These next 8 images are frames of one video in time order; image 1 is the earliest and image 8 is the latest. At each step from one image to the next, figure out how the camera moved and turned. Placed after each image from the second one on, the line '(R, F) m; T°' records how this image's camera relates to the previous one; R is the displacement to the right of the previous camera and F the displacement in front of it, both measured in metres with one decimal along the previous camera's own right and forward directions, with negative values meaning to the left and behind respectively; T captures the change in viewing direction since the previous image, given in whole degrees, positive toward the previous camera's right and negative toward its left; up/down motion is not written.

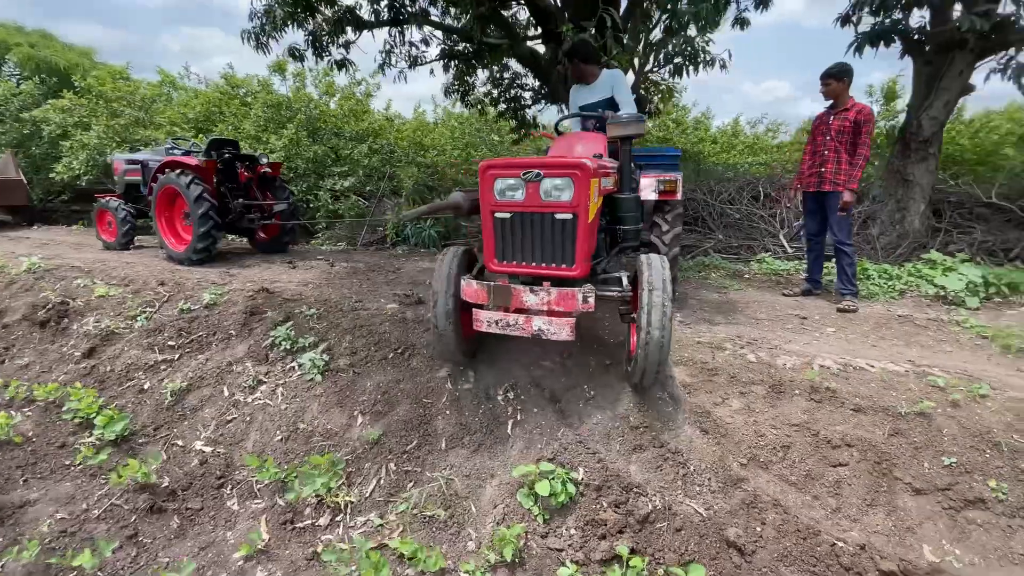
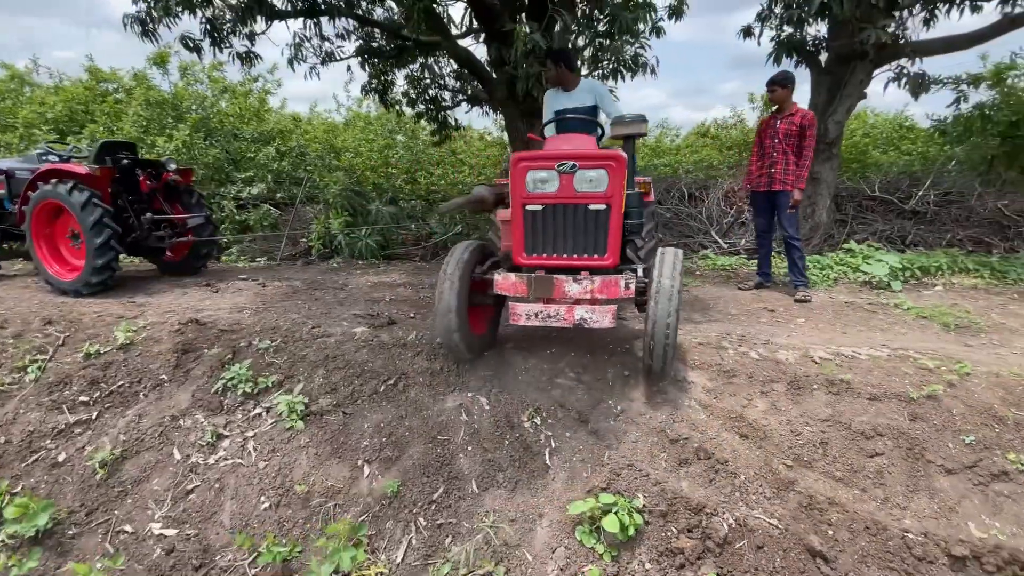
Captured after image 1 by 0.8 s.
(-0.6, +0.3) m; +11°
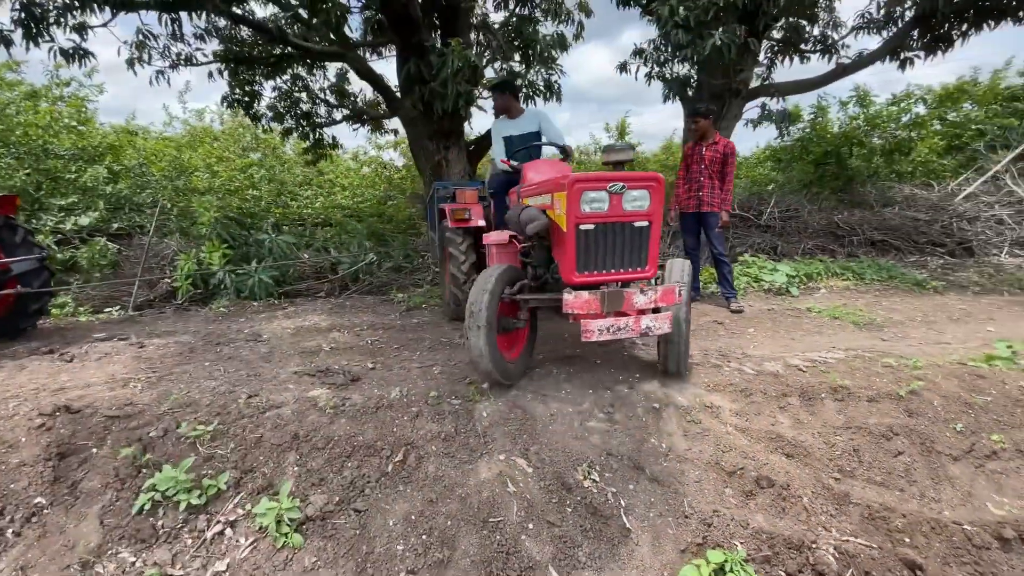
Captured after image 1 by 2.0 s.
(-0.8, +0.5) m; +17°
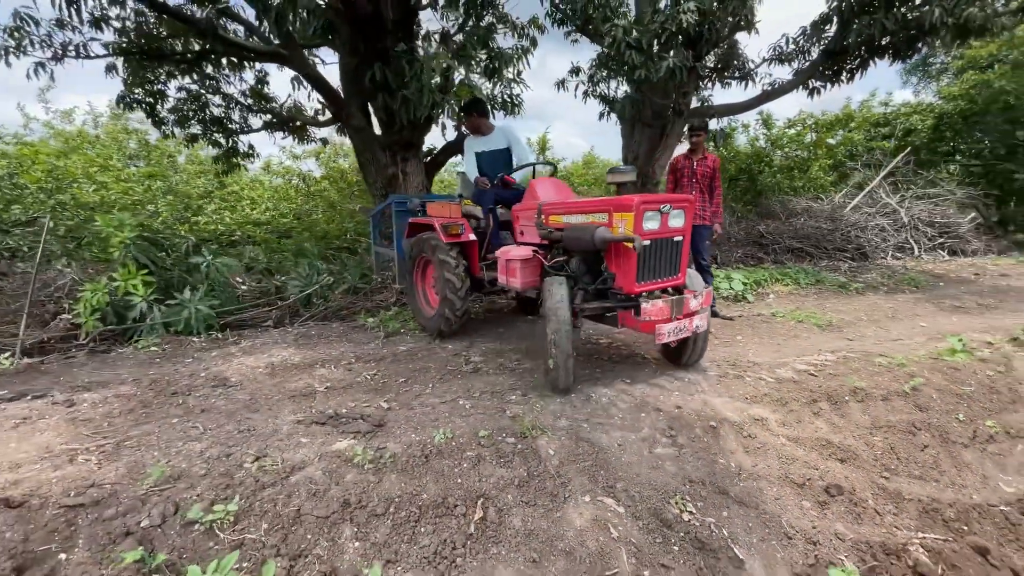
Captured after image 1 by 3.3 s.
(-0.8, +0.3) m; +11°
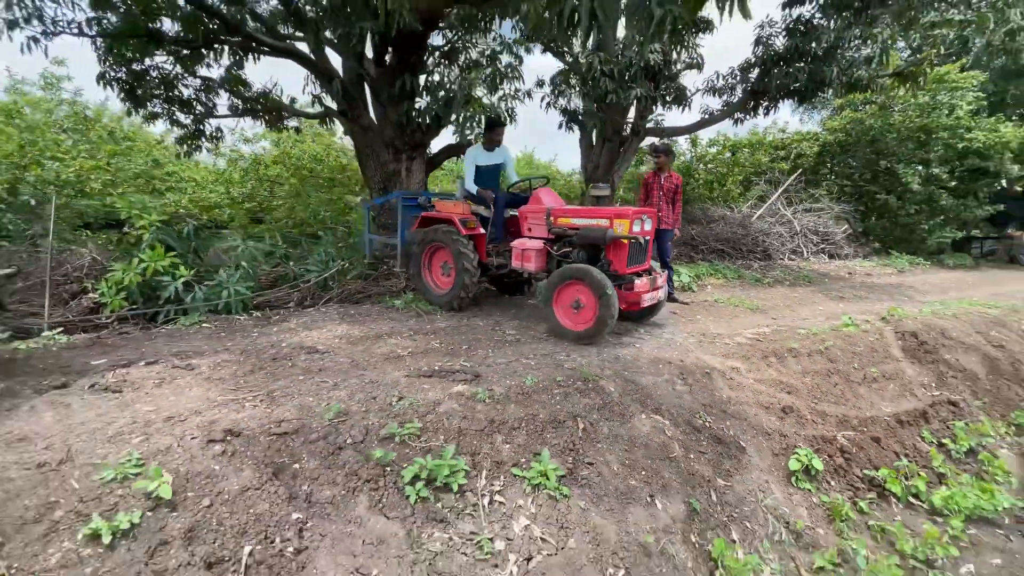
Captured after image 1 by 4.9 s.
(-1.1, -0.8) m; +10°
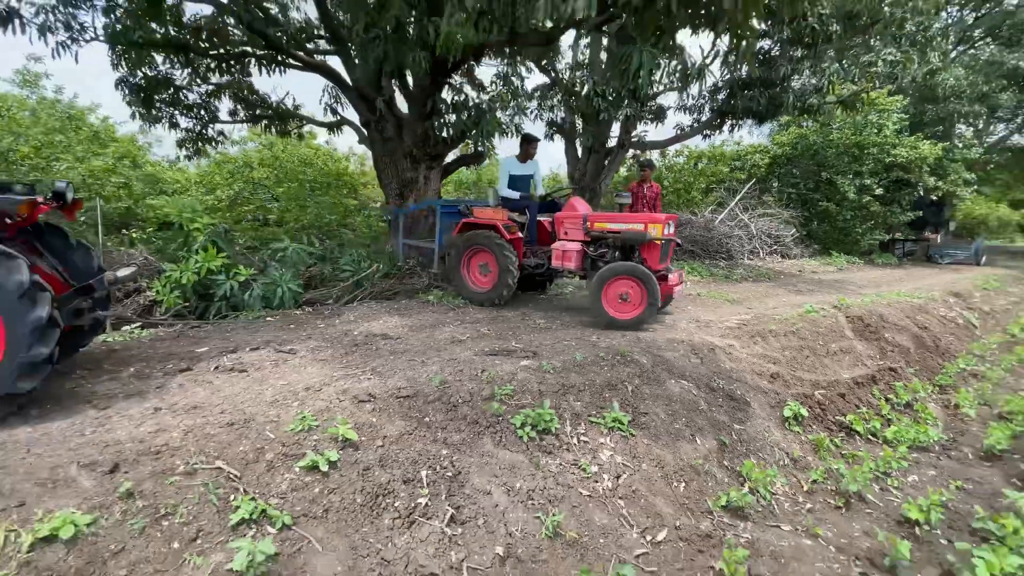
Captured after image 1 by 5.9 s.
(-0.8, -0.7) m; +5°
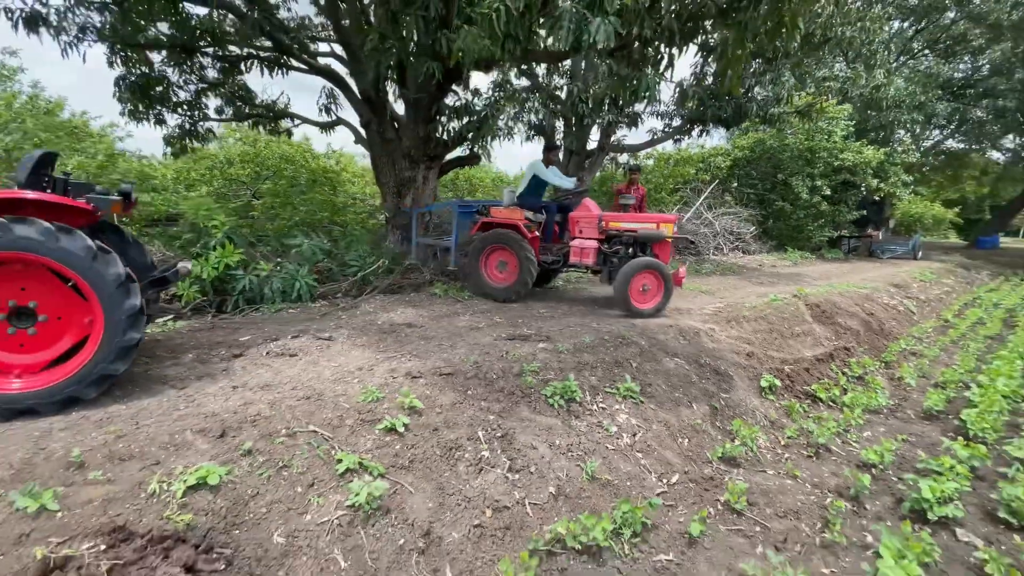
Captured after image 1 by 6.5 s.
(-0.5, -0.5) m; +4°
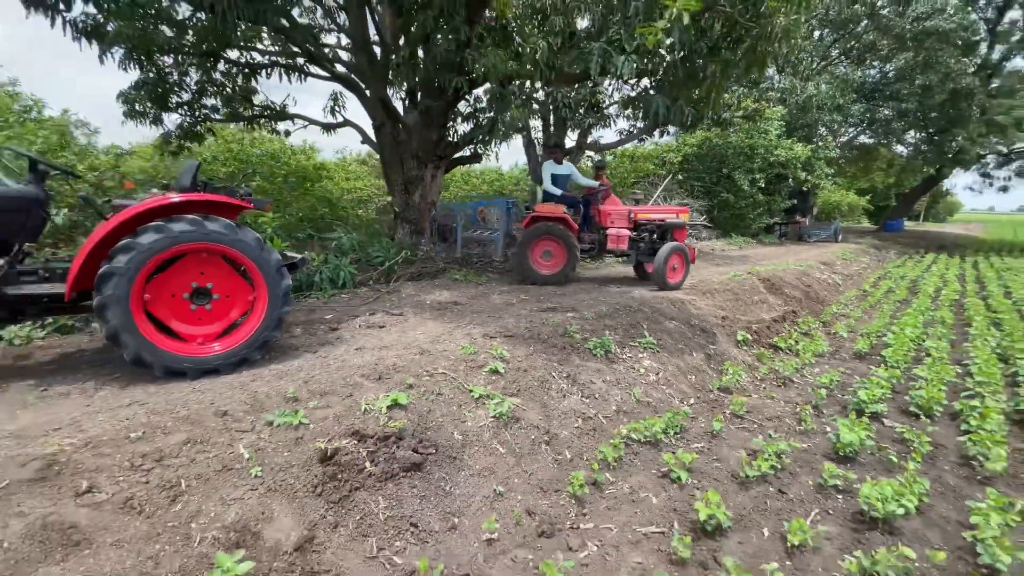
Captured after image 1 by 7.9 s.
(-1.0, -1.0) m; +6°
